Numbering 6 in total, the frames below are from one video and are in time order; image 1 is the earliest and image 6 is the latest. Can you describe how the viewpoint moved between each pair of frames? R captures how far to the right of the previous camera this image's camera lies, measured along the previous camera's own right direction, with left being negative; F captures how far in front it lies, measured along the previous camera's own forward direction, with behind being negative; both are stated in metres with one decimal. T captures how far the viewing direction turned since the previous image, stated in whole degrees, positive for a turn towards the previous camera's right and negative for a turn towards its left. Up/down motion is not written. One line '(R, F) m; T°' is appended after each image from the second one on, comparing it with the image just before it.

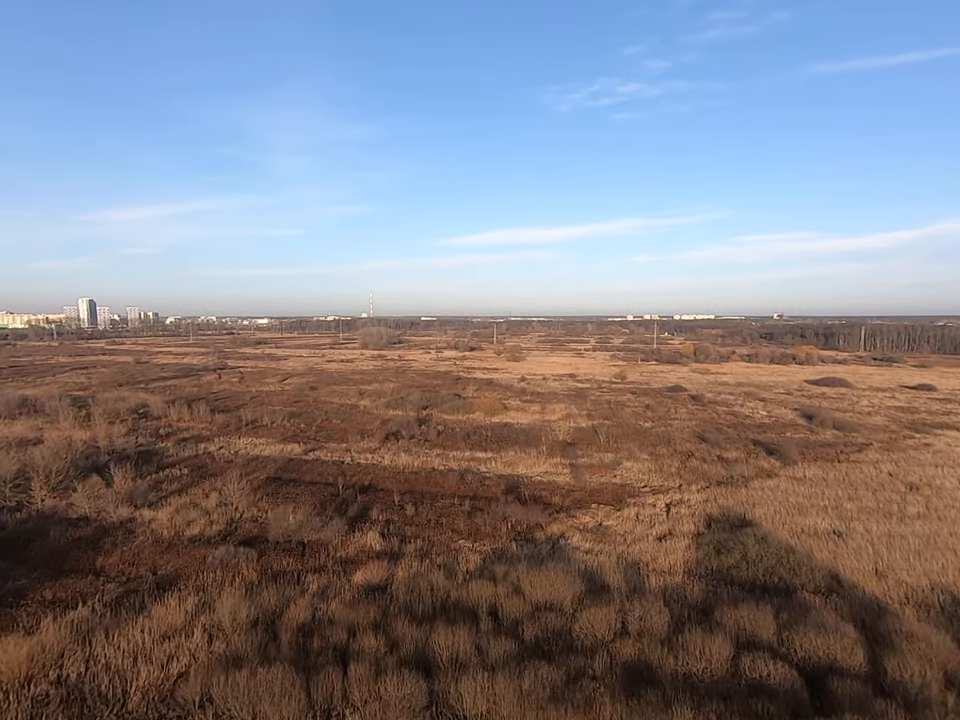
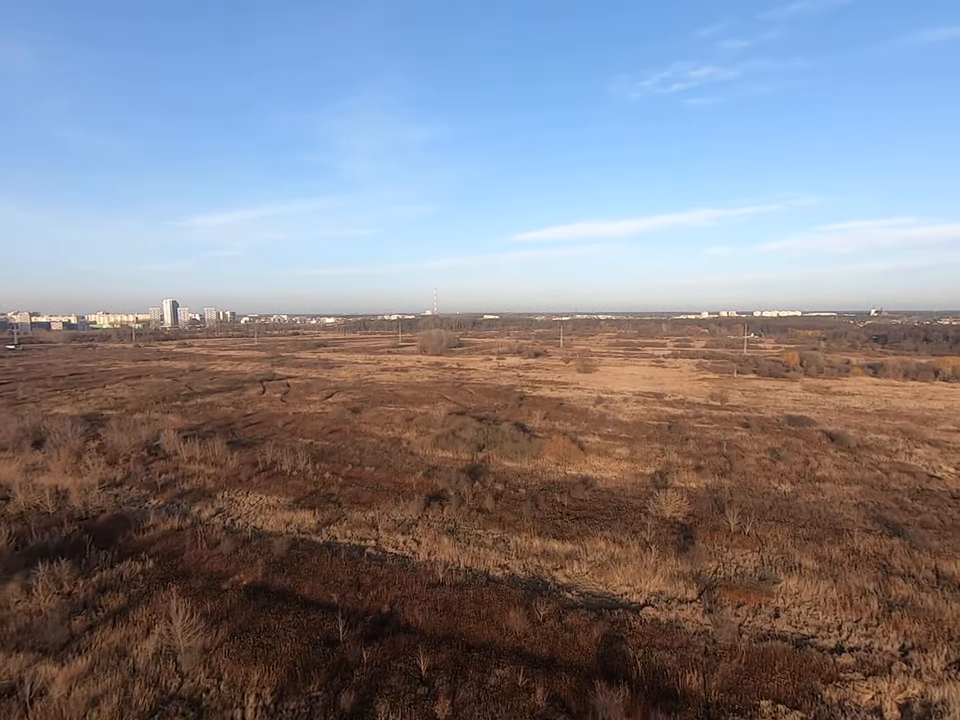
(-0.3, +4.2) m; -7°
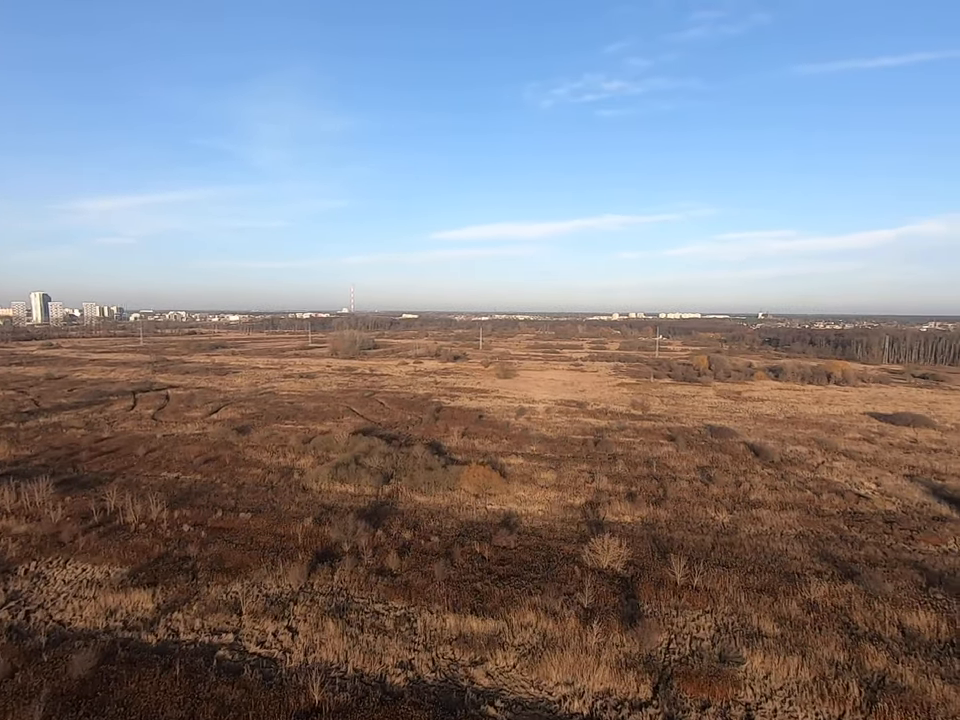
(+0.3, +2.2) m; +9°
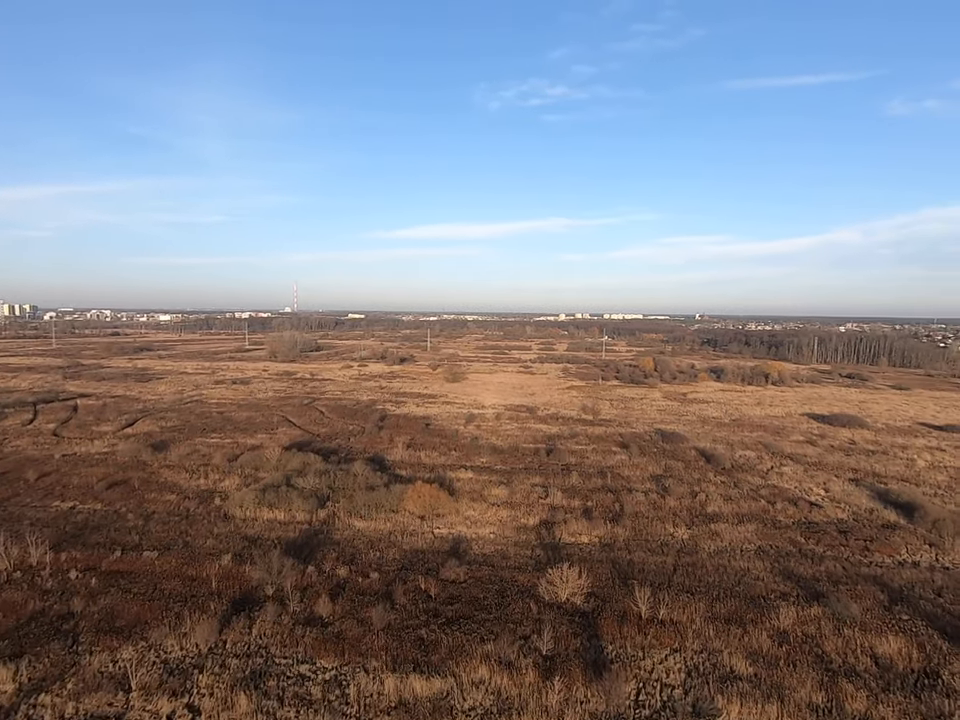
(+0.1, +1.1) m; +6°
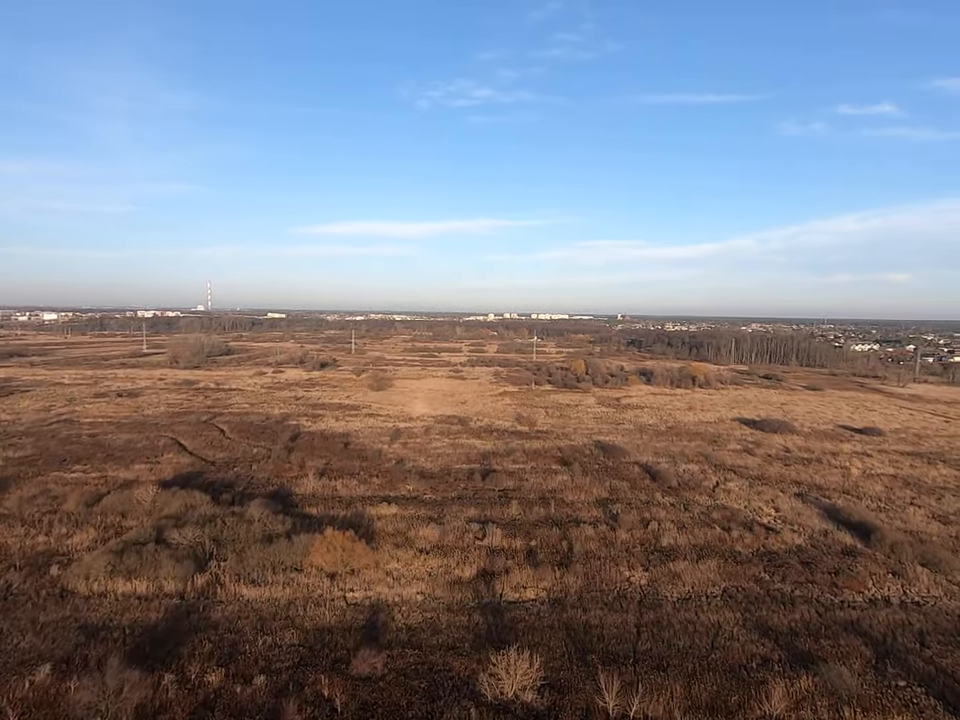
(+0.1, +2.0) m; +8°
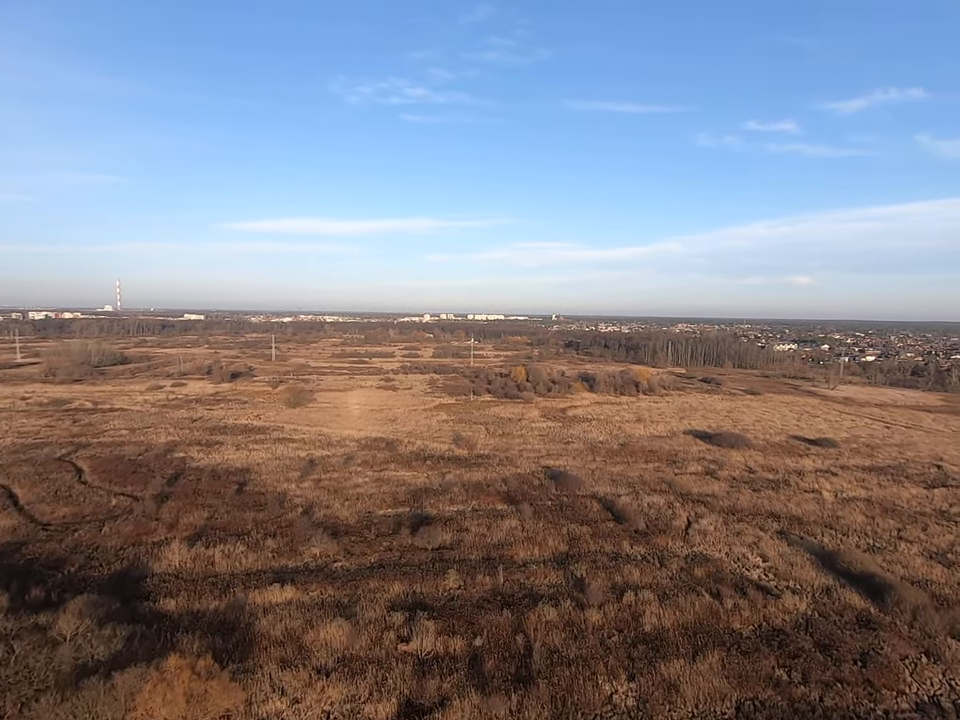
(+0.2, +3.0) m; +7°
